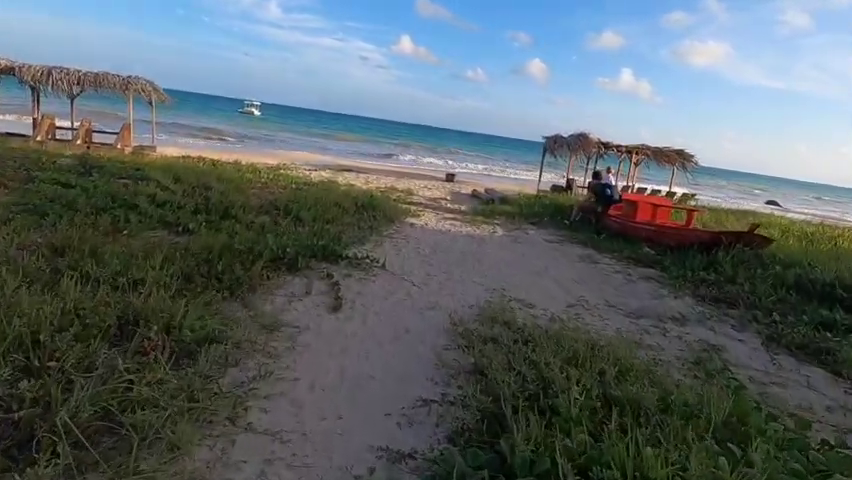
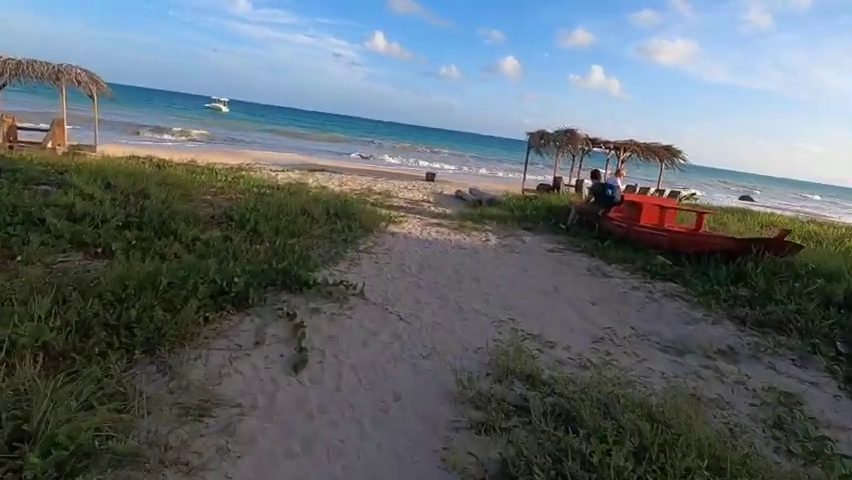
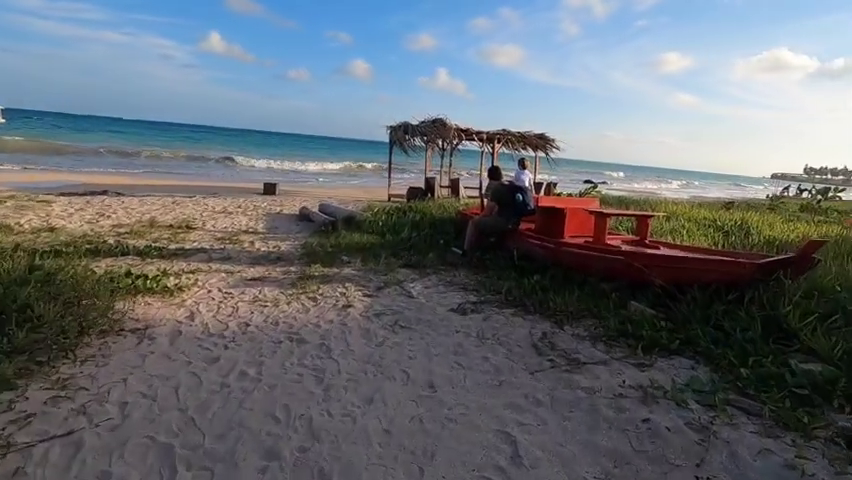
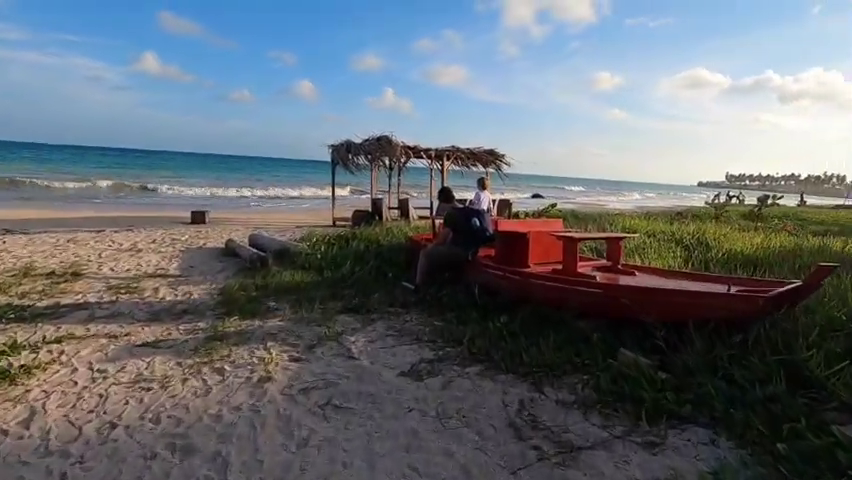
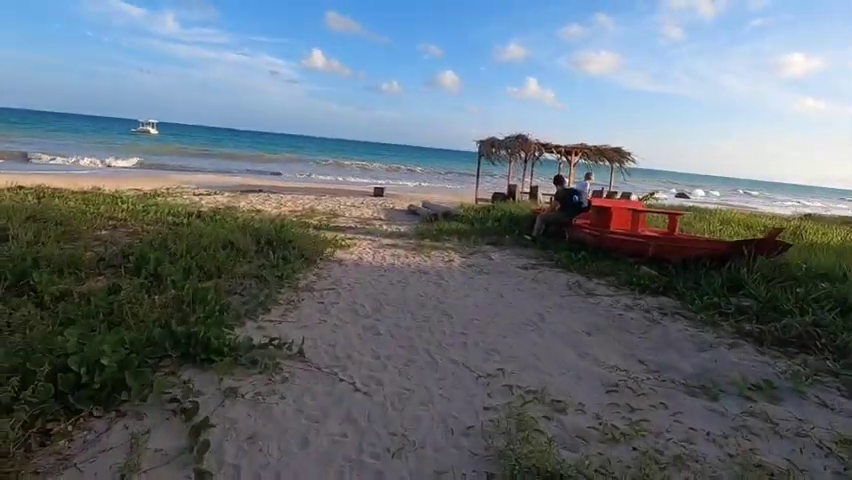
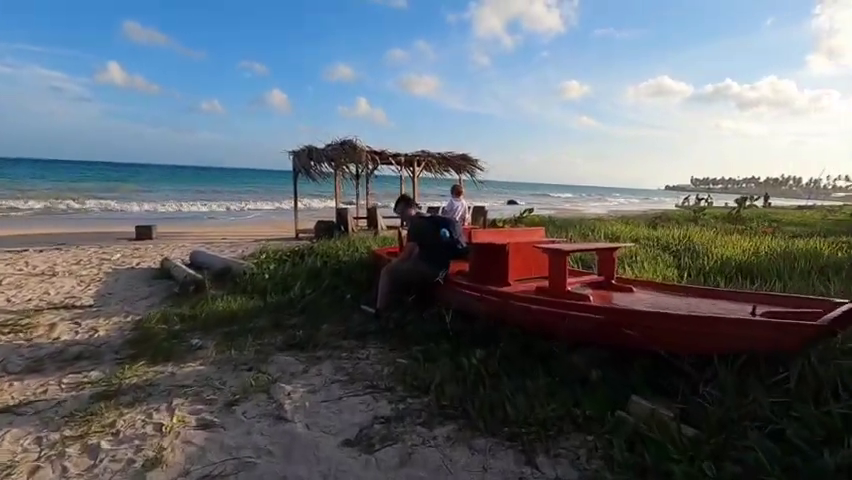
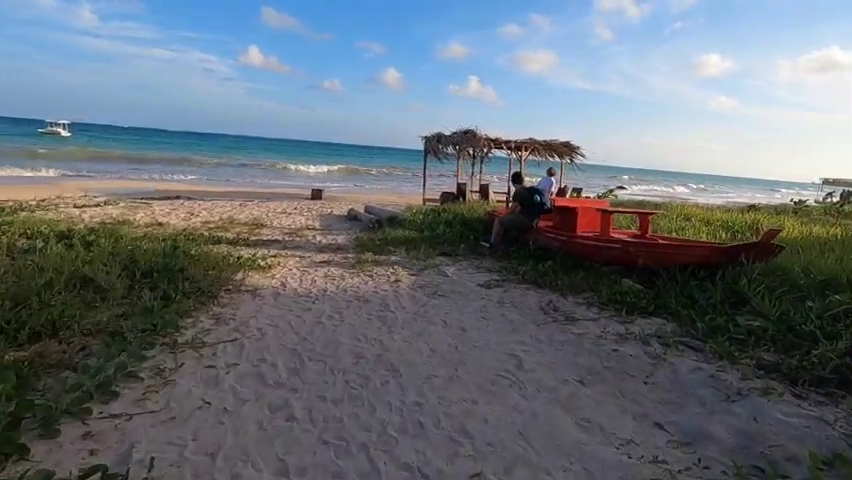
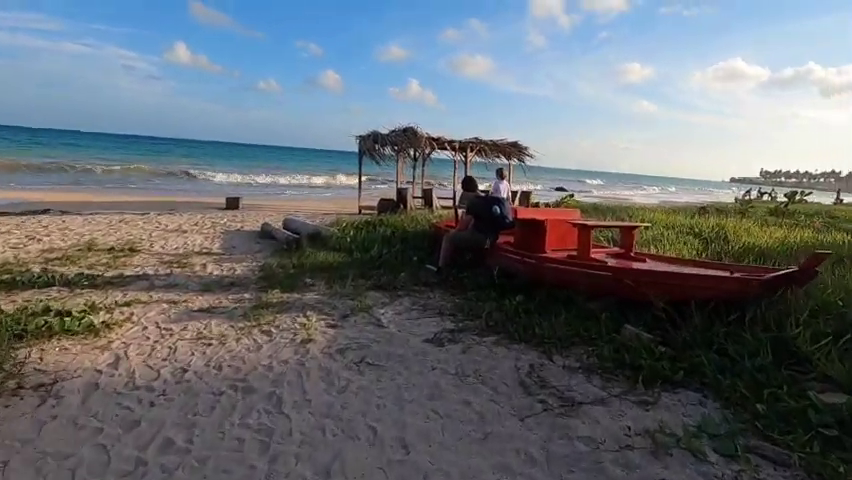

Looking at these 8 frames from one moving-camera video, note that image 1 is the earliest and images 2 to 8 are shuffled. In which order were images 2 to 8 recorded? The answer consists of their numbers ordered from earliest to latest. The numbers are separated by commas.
2, 5, 7, 3, 8, 4, 6
